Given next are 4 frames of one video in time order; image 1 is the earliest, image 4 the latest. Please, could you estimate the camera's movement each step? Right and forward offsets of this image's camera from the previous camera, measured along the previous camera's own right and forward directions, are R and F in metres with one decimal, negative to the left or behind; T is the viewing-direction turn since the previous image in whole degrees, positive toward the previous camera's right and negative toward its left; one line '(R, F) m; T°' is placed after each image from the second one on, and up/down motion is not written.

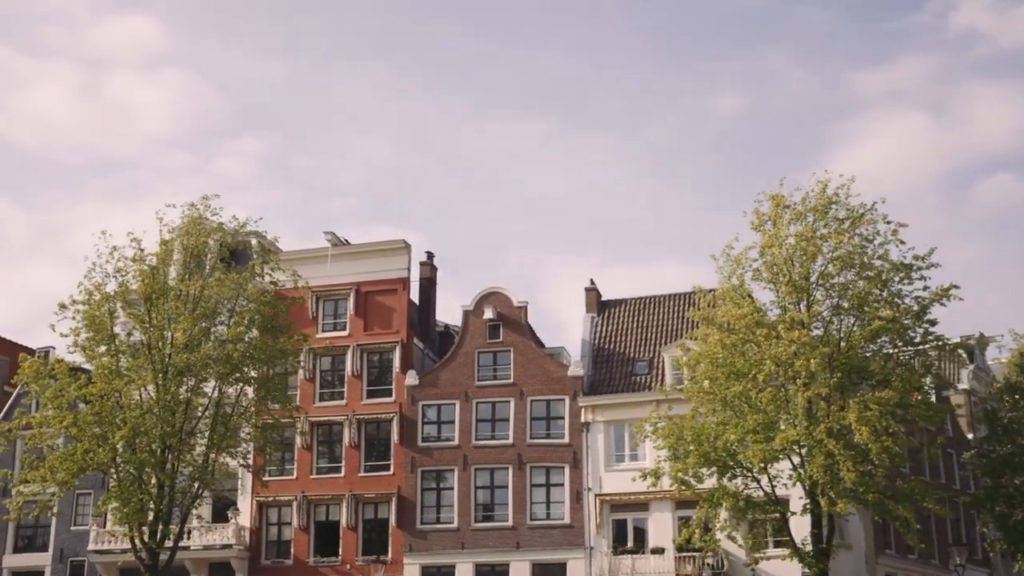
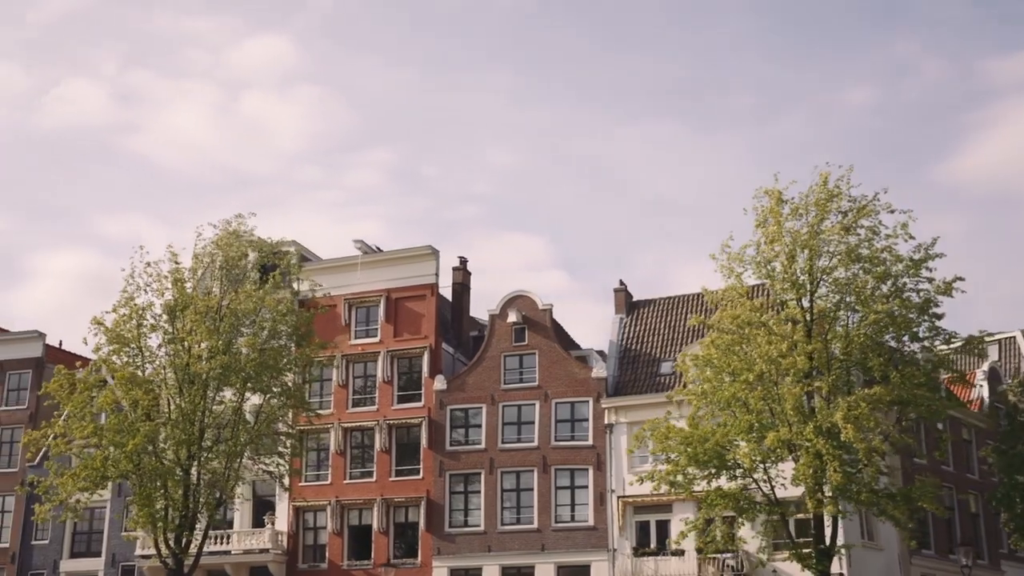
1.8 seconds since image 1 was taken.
(+1.5, 0.0) m; -5°
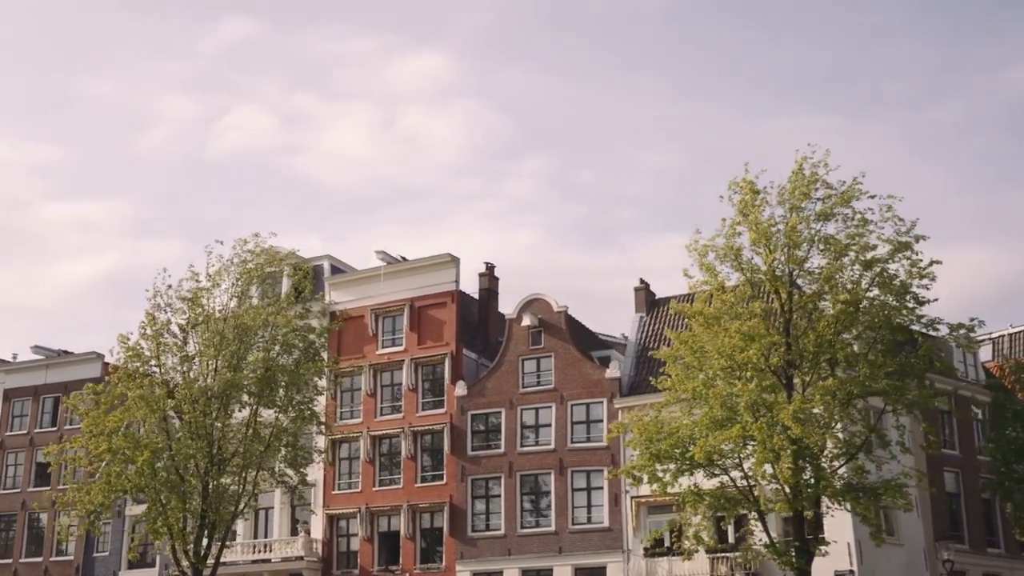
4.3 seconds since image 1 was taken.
(+2.1, 0.0) m; -6°
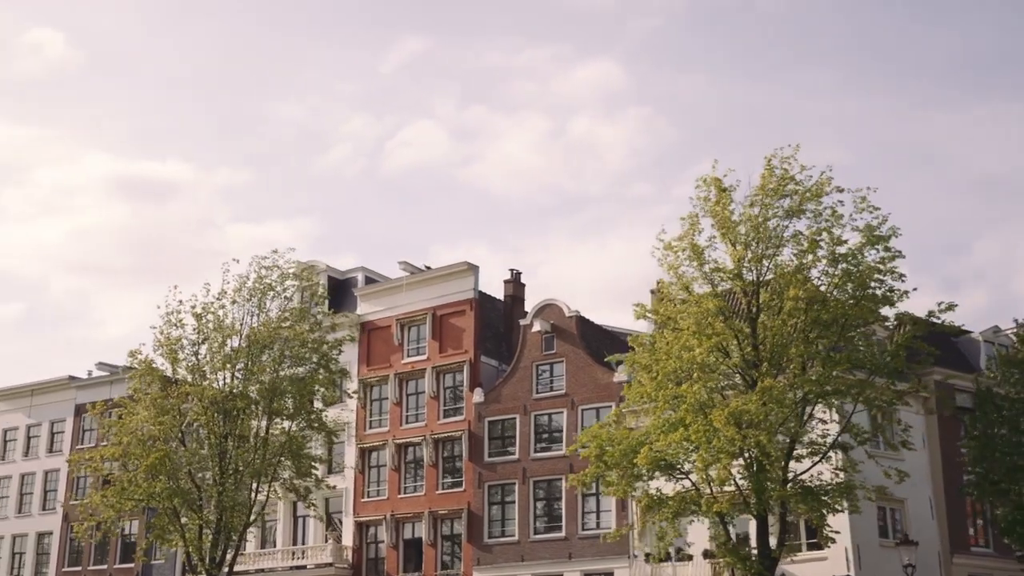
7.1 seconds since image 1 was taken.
(+2.3, +0.1) m; -7°
